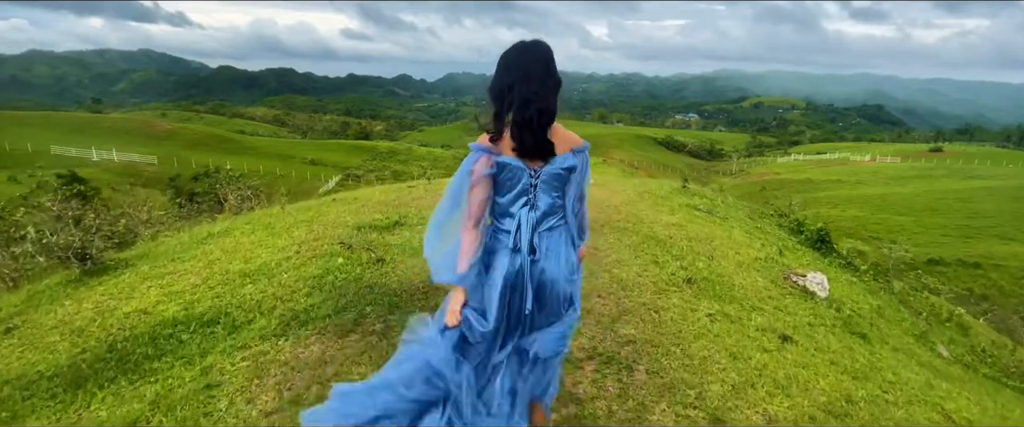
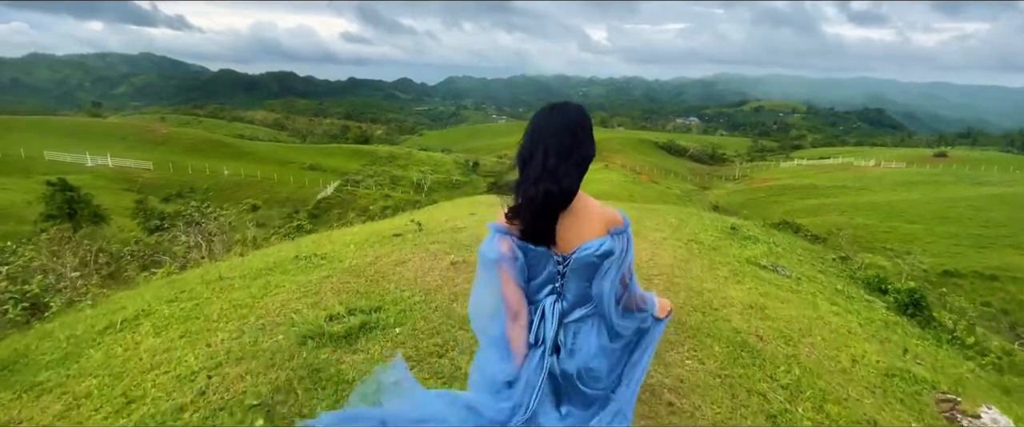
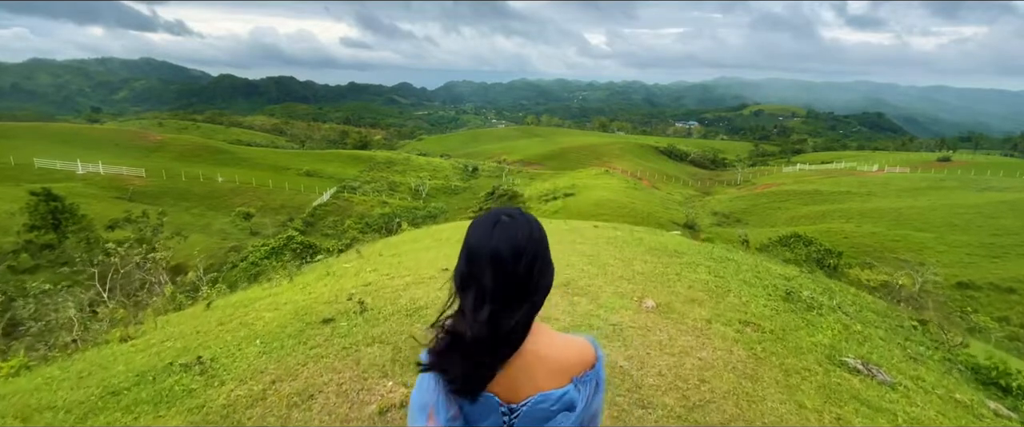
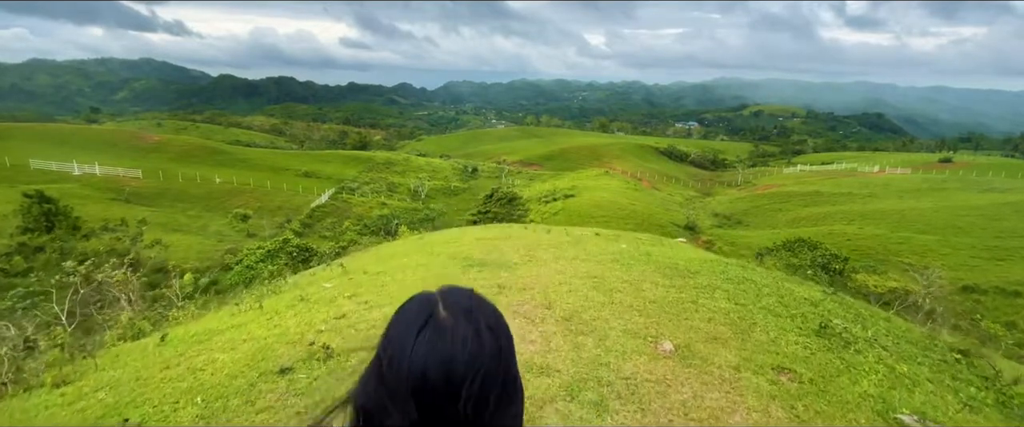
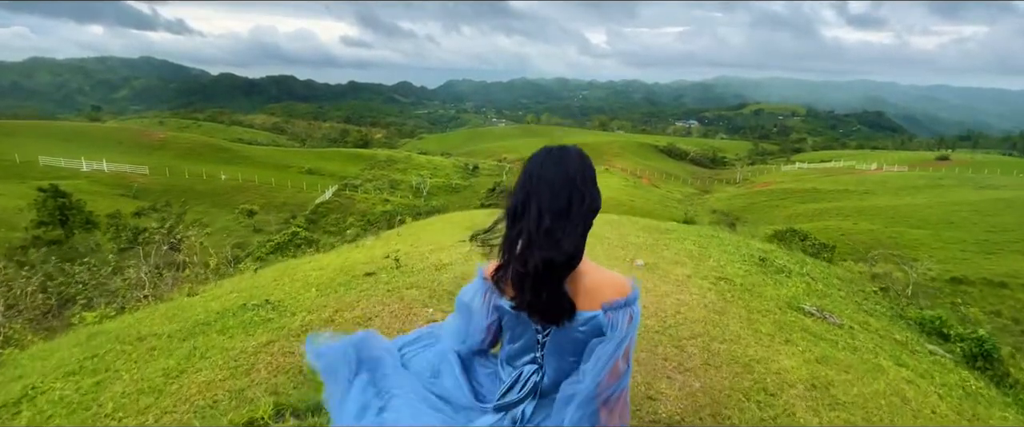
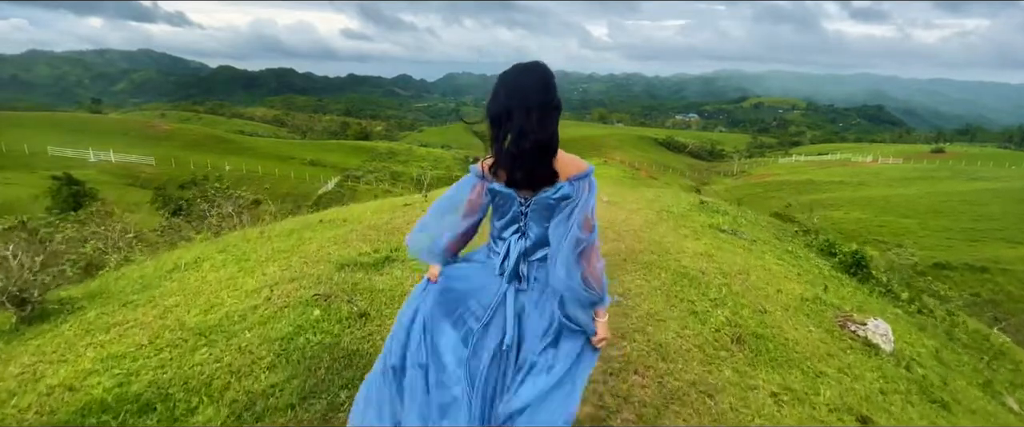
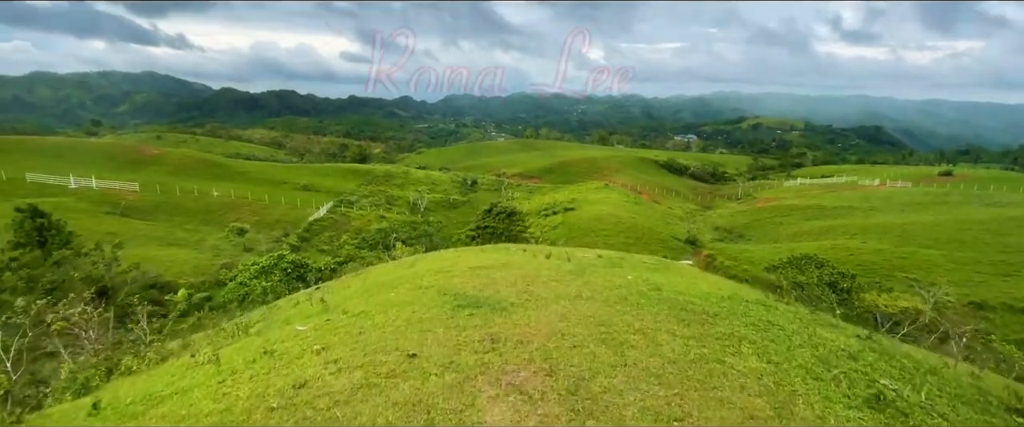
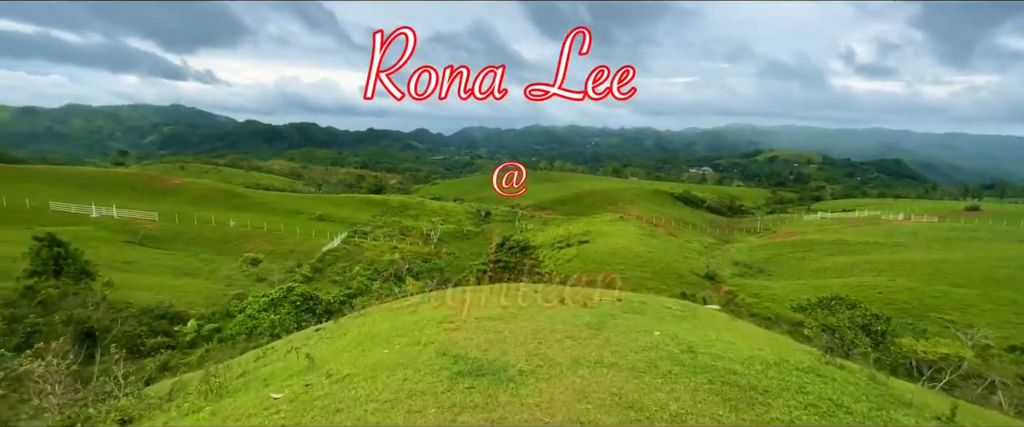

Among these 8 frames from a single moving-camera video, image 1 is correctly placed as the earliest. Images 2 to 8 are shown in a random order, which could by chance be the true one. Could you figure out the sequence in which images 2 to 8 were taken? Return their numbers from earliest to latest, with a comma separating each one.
6, 2, 5, 3, 4, 7, 8
